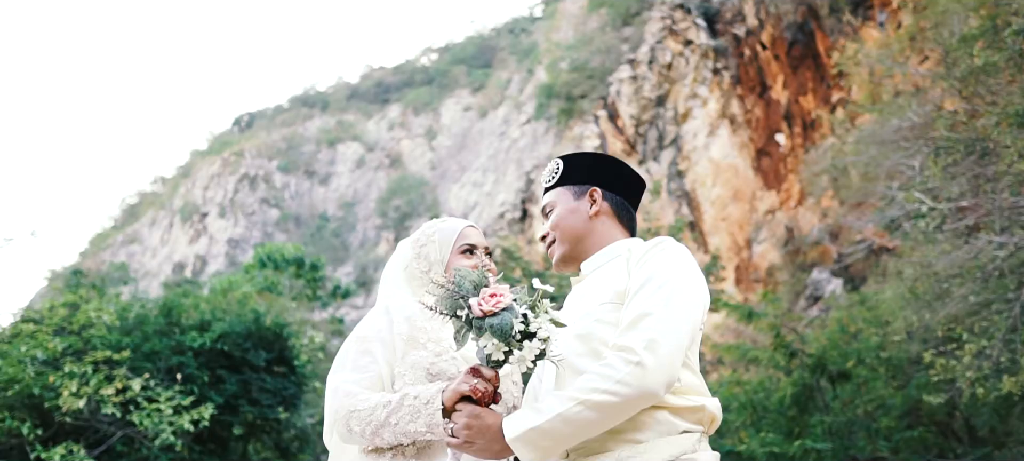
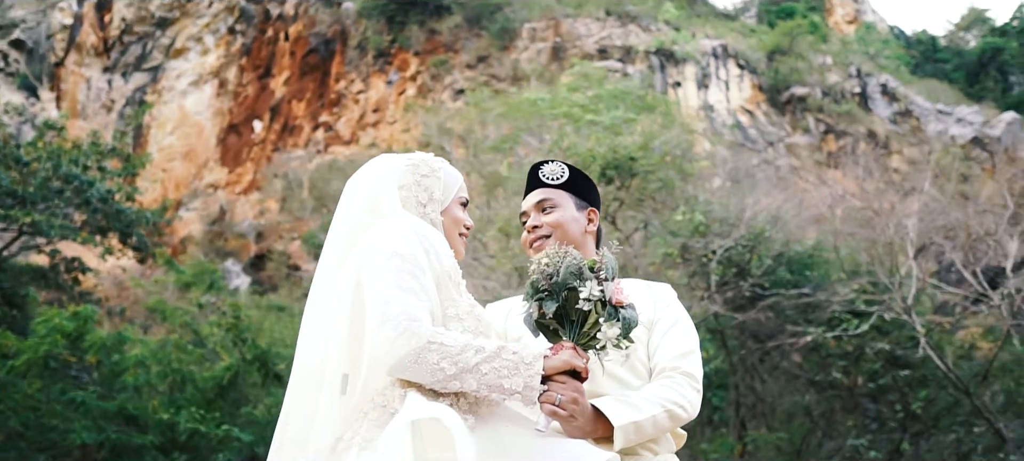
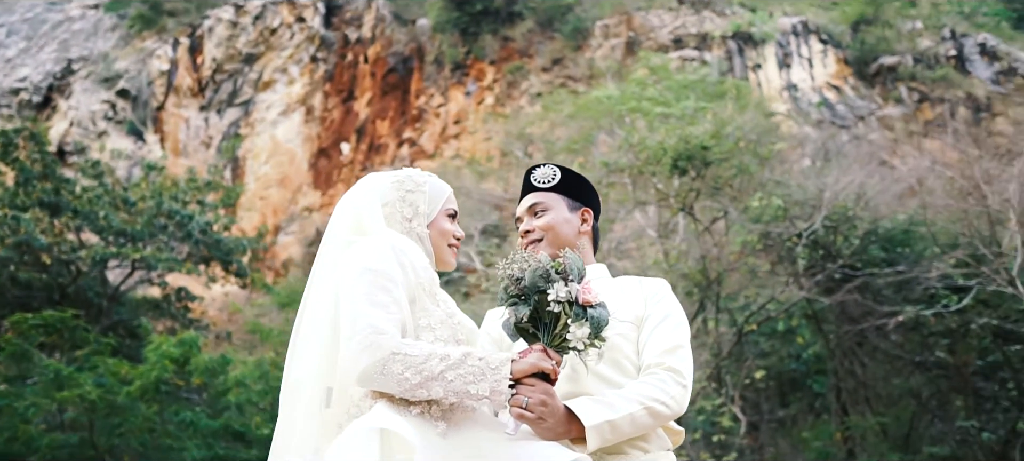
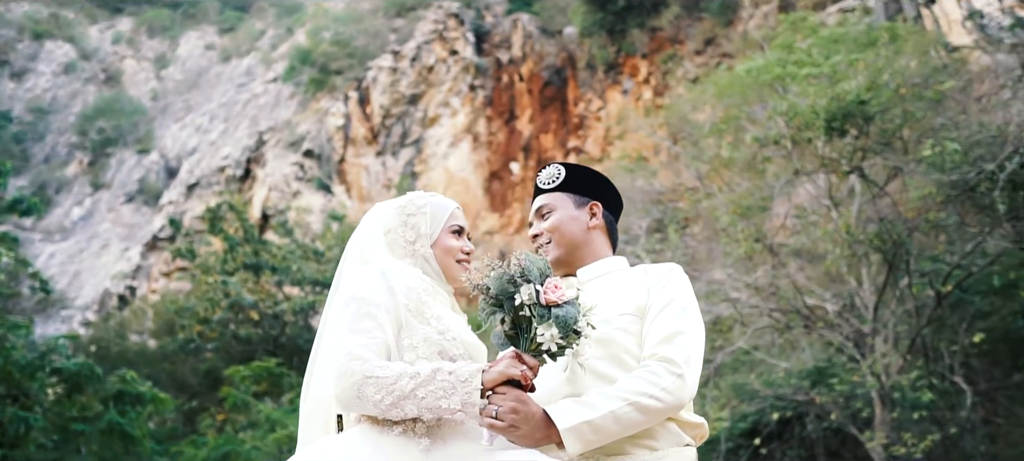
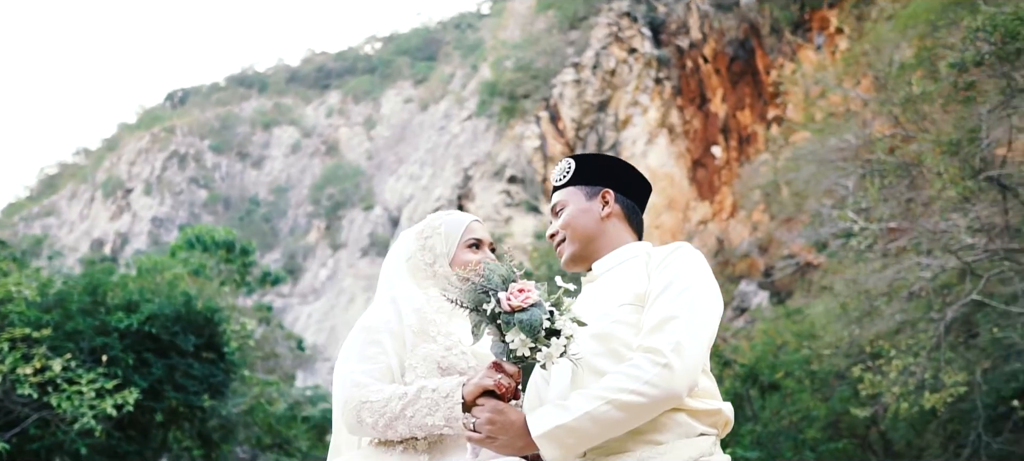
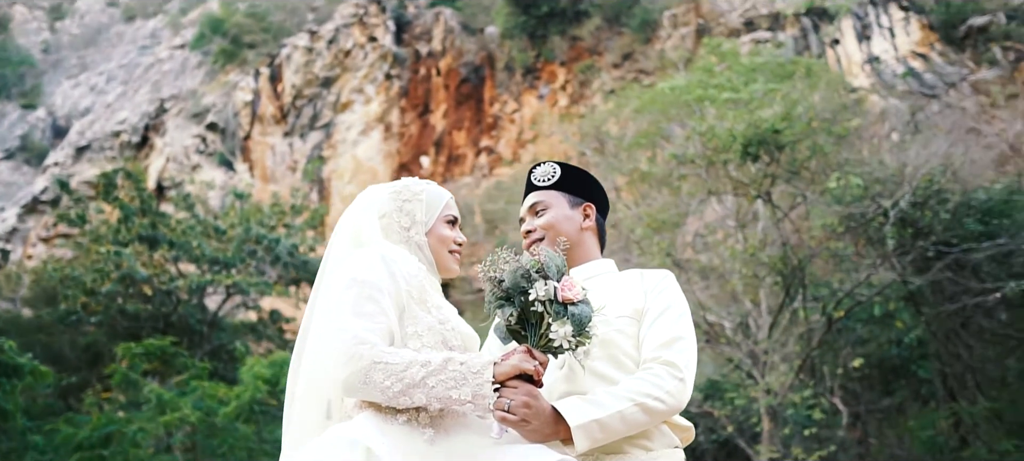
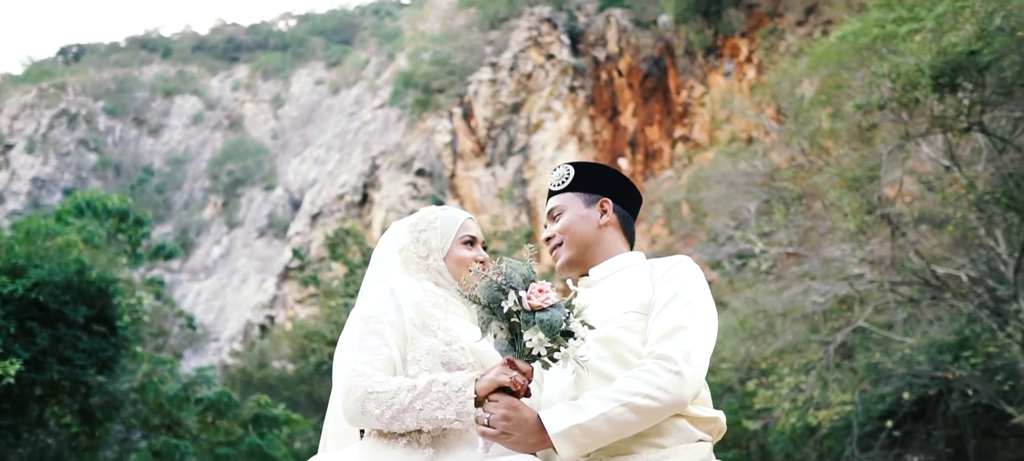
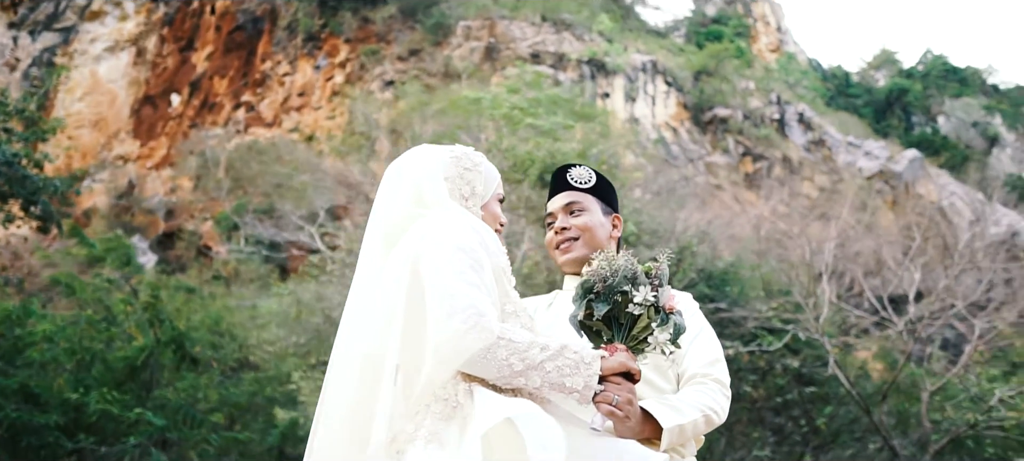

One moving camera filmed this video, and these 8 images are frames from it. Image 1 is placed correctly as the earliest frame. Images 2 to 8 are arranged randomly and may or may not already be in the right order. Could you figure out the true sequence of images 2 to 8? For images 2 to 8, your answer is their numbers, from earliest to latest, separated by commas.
5, 7, 4, 6, 3, 2, 8
